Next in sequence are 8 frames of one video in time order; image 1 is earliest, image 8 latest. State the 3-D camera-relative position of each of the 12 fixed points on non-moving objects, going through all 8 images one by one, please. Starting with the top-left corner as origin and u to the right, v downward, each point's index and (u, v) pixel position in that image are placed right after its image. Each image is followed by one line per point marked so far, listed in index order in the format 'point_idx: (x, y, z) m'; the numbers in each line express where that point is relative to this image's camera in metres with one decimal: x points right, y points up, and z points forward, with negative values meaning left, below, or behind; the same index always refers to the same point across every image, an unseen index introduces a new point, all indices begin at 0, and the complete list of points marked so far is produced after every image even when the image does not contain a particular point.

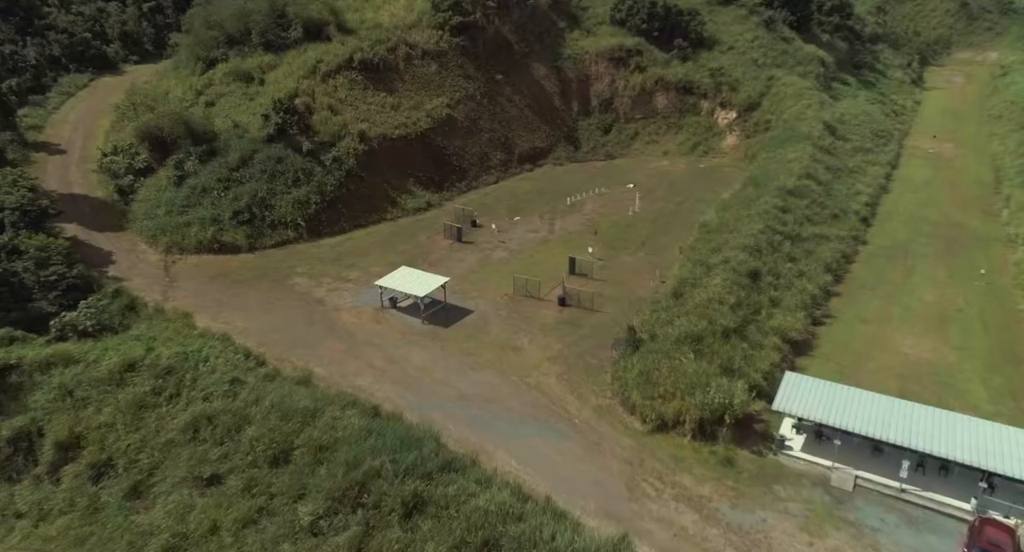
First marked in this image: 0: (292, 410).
0: (-6.0, -3.6, +18.6) m
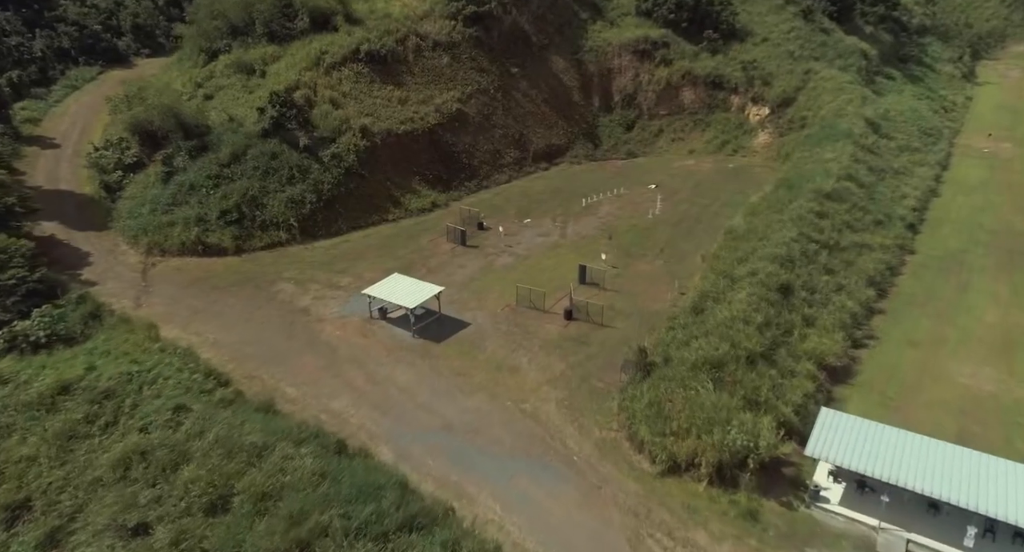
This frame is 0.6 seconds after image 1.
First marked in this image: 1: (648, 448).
0: (-6.4, -3.9, +16.0) m
1: (+3.8, -4.8, +19.3) m
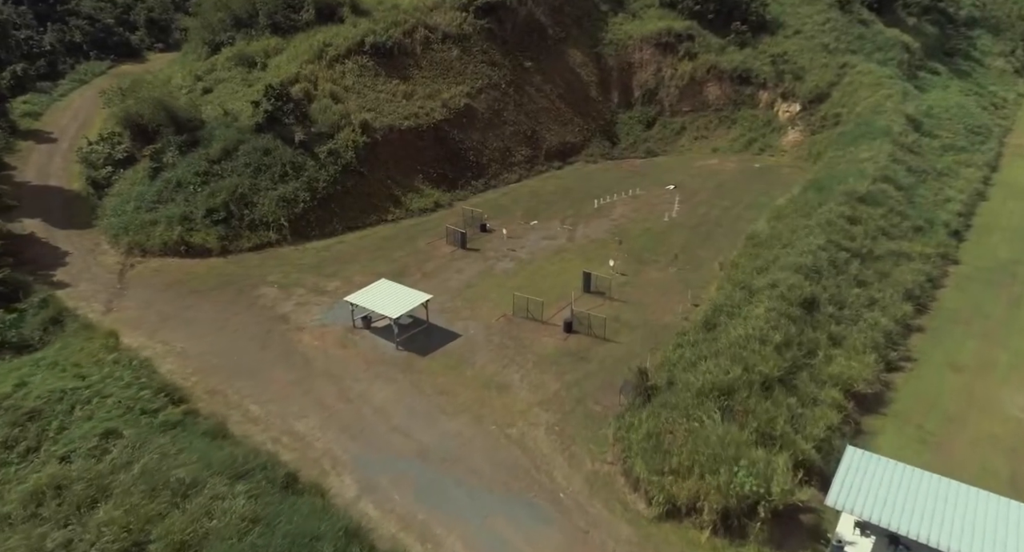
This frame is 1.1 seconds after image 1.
0: (-7.1, -4.2, +14.0) m
1: (+3.2, -5.2, +16.9) m
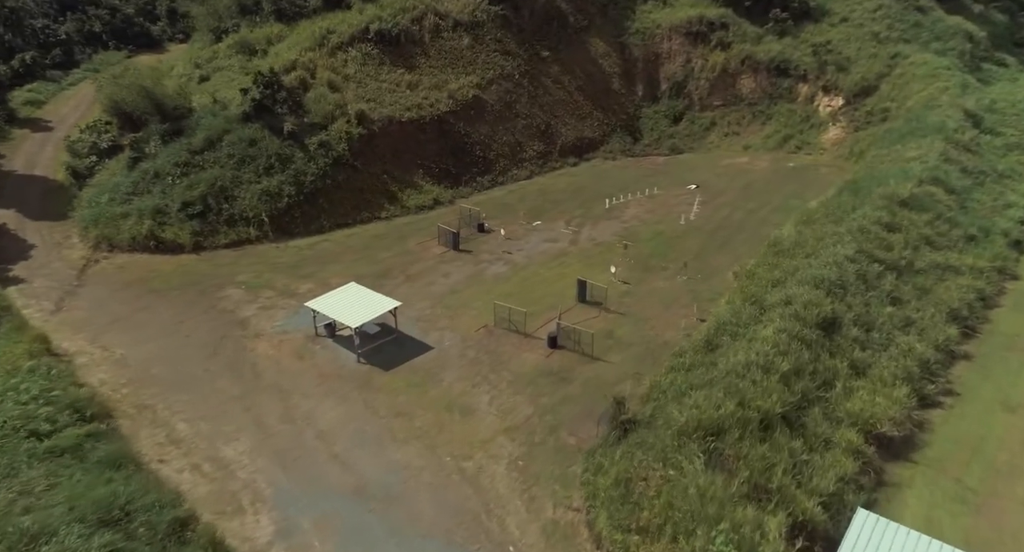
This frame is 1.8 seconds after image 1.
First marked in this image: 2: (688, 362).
0: (-8.5, -4.2, +11.8) m
1: (+1.9, -5.5, +14.0) m
2: (+4.8, -2.4, +18.9) m
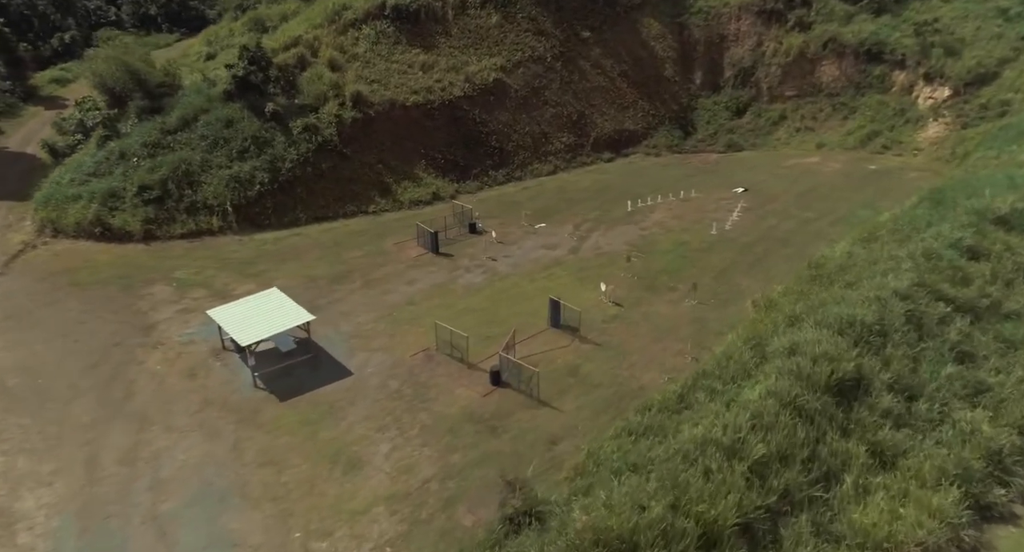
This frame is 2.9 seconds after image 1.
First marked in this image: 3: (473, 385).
0: (-11.7, -4.2, +8.7) m
1: (-1.1, -6.0, +9.4) m
2: (+2.6, -3.0, +13.8) m
3: (-1.0, -2.8, +17.4) m
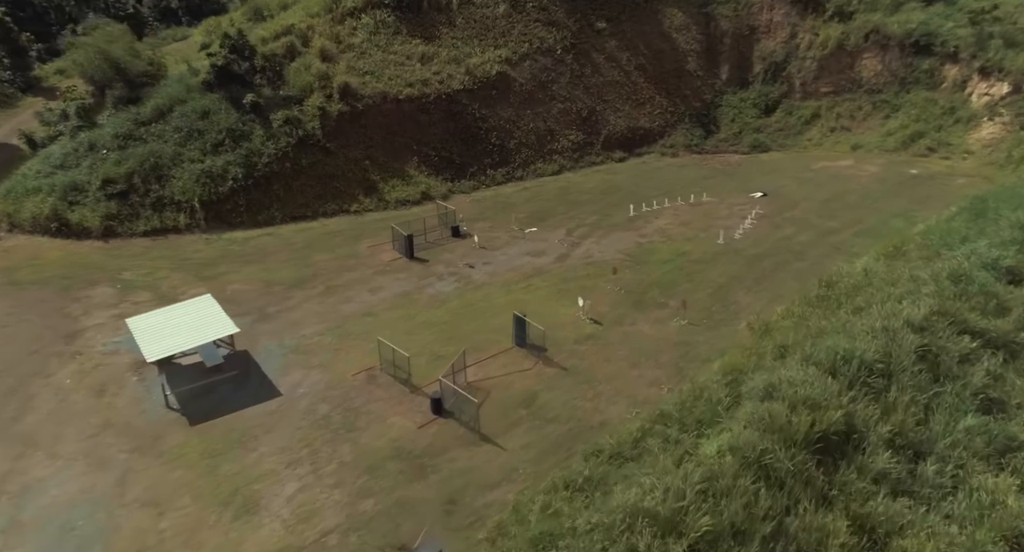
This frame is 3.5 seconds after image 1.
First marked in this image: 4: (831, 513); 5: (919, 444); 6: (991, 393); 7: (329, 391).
0: (-13.5, -4.2, +7.3) m
1: (-3.0, -6.2, +7.3) m
2: (+1.1, -3.3, +11.4) m
3: (-2.3, -3.0, +15.2) m
4: (+4.7, -3.4, +10.2) m
5: (+6.7, -2.7, +11.2) m
6: (+8.5, -2.1, +12.3) m
7: (-4.3, -2.7, +16.0) m
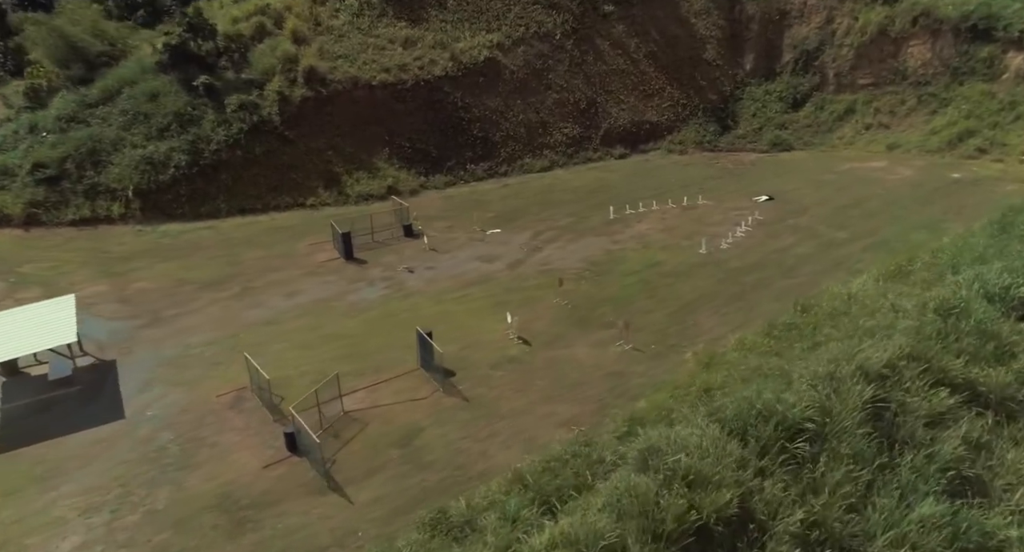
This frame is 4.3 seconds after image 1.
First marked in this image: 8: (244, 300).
0: (-16.6, -3.9, +5.8) m
1: (-6.2, -6.3, +4.8) m
2: (-1.7, -3.5, +8.6) m
3: (-4.6, -3.1, +12.7) m
4: (+1.9, -3.7, +7.1) m
5: (+4.0, -3.1, +7.9) m
6: (+5.8, -2.6, +8.9) m
7: (-6.6, -2.8, +13.7) m
8: (-7.1, -0.7, +18.6) m
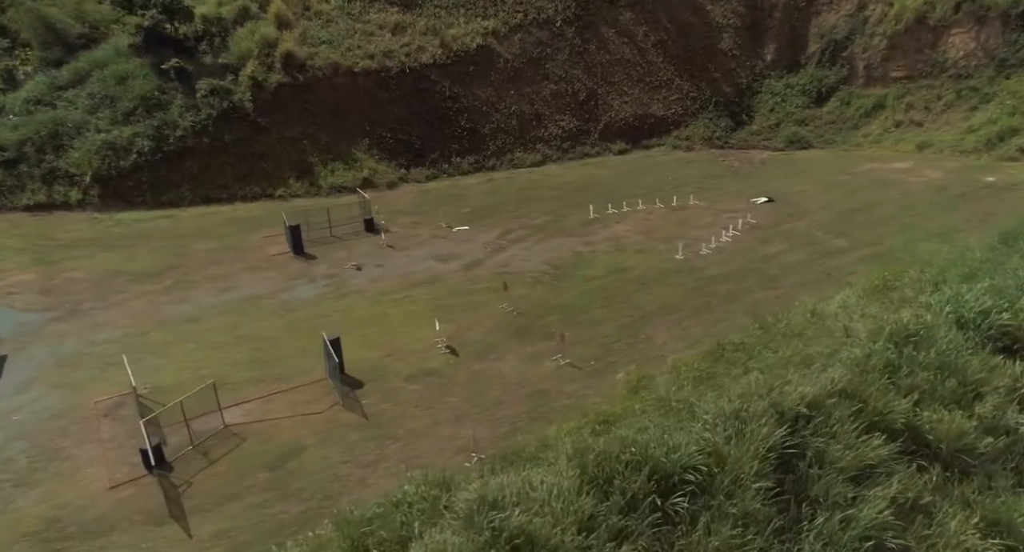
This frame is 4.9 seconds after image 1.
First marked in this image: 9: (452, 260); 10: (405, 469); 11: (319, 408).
0: (-18.9, -3.4, +5.3) m
1: (-8.6, -6.1, +3.6) m
2: (-3.8, -3.5, +7.0) m
3: (-6.4, -3.0, +11.3) m
4: (-0.3, -3.8, +5.2) m
5: (+1.8, -3.3, +5.9) m
6: (+3.8, -2.8, +6.7) m
7: (-8.2, -2.6, +12.5) m
8: (-8.4, -0.5, +17.3) m
9: (-1.6, +0.5, +18.7) m
10: (-1.7, -3.0, +11.0) m
11: (-3.5, -2.3, +12.6) m
